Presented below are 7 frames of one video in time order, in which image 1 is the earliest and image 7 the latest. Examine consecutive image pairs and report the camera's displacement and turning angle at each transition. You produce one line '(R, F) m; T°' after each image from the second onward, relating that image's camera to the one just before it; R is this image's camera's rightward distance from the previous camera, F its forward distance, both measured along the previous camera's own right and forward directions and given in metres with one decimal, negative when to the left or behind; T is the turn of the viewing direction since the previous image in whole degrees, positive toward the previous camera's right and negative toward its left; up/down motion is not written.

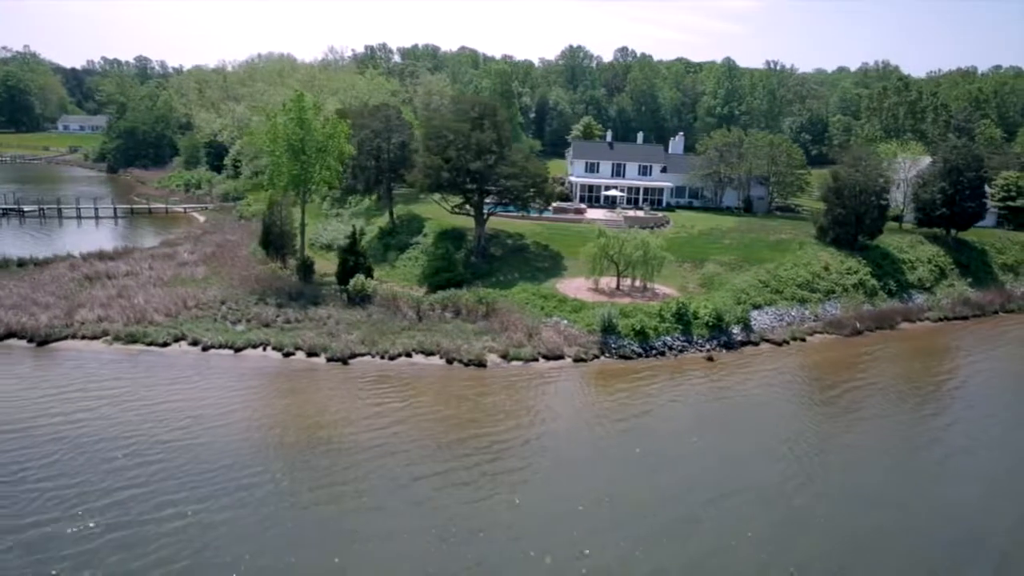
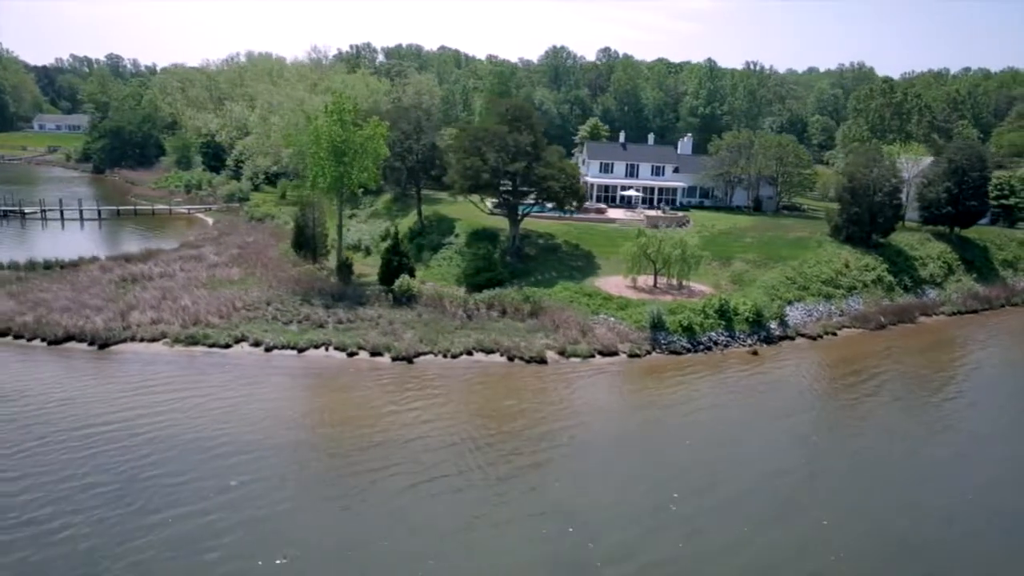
(-3.5, -0.7) m; +2°
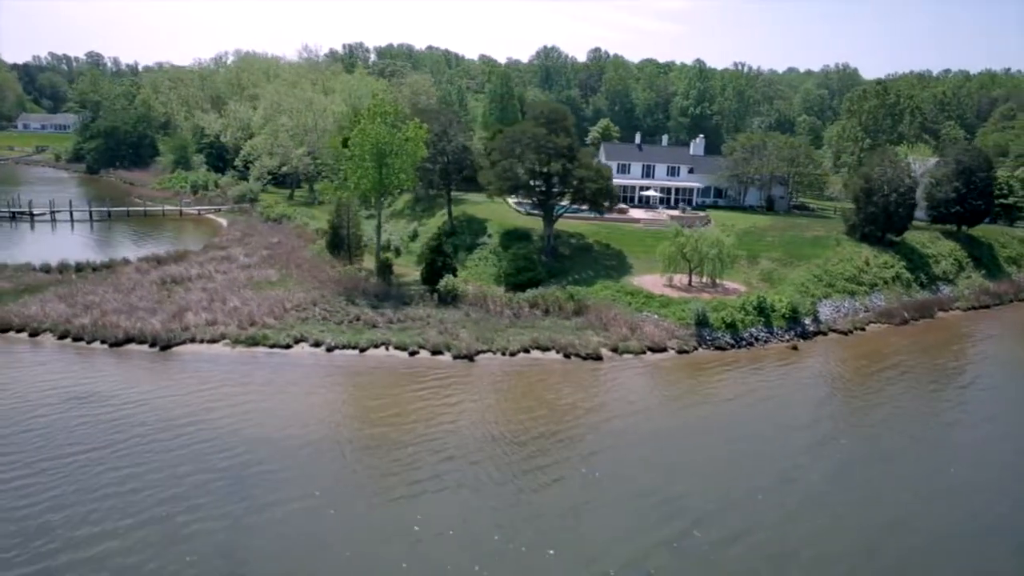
(-3.2, -0.7) m; +2°
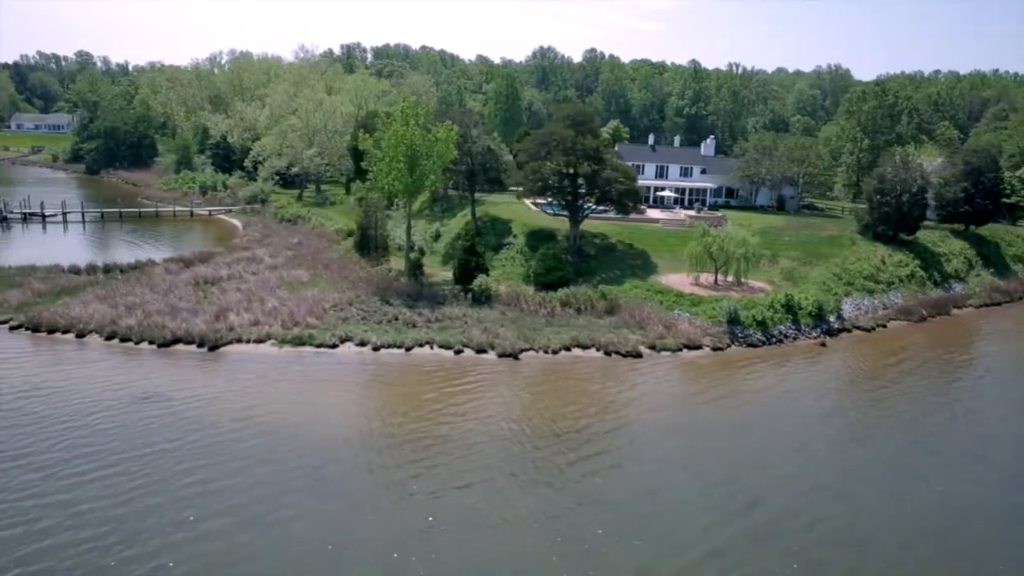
(-2.3, -0.6) m; +1°
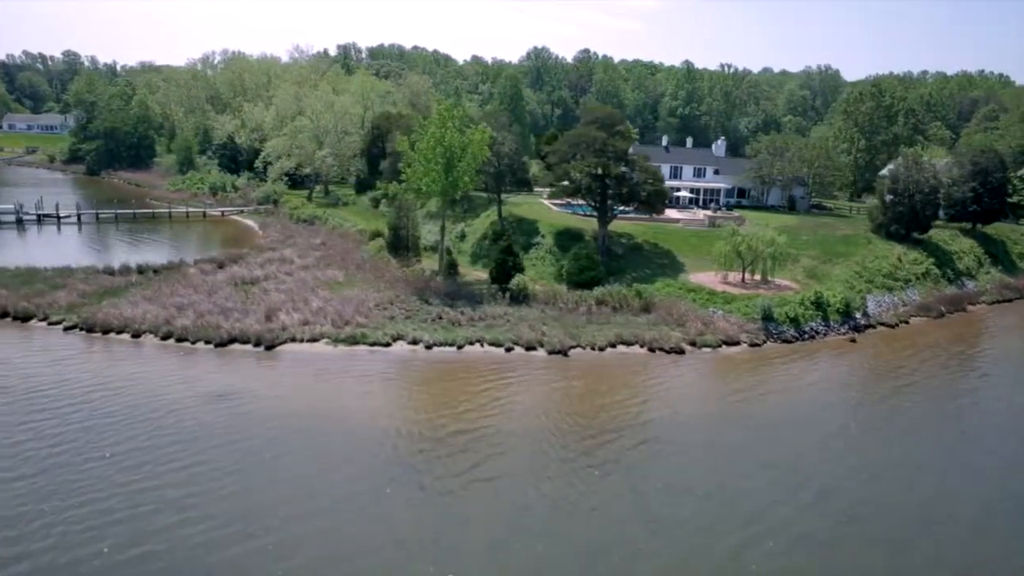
(-2.7, -0.8) m; +1°
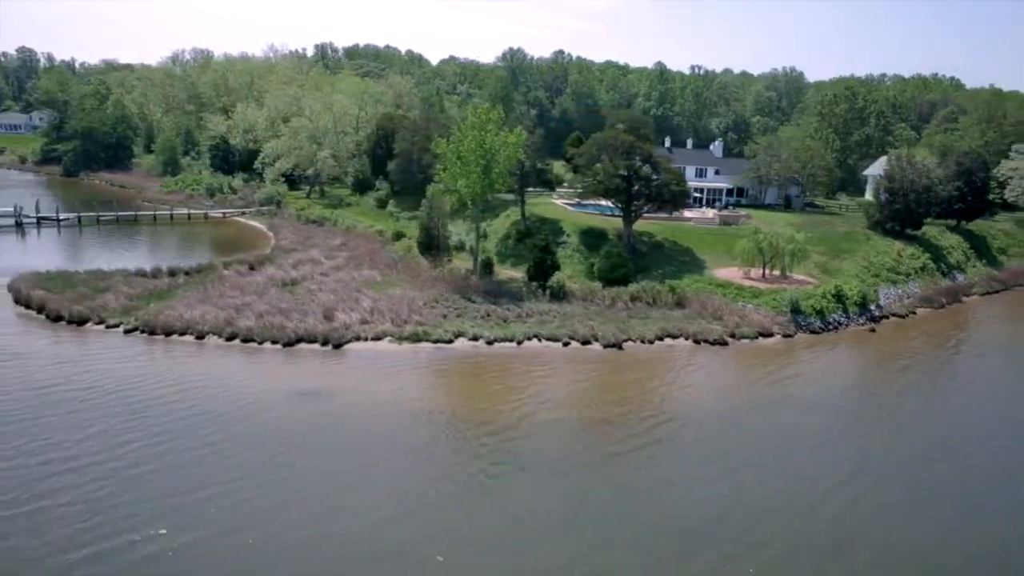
(-4.3, -1.3) m; +3°
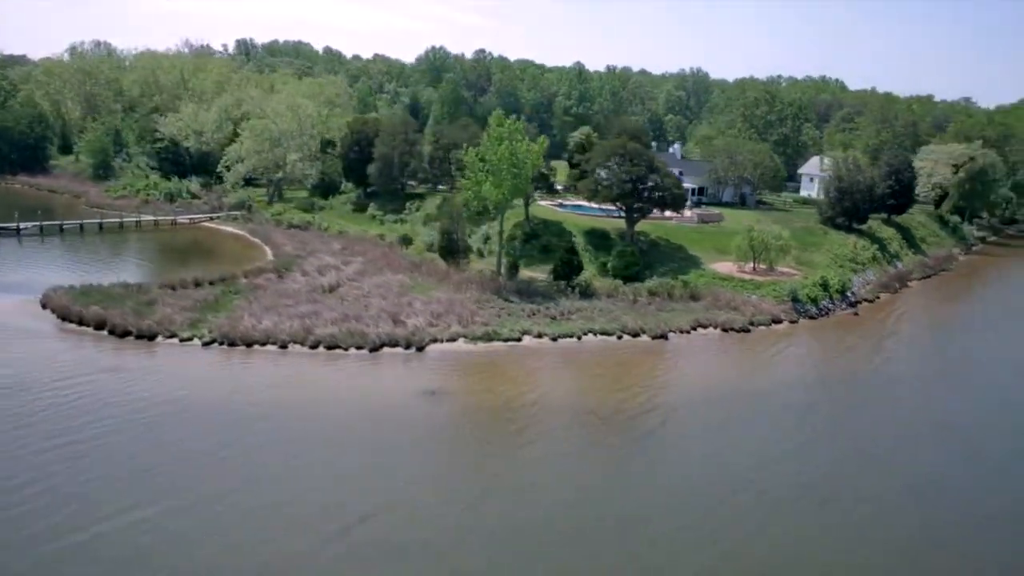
(-7.8, -2.3) m; +8°
